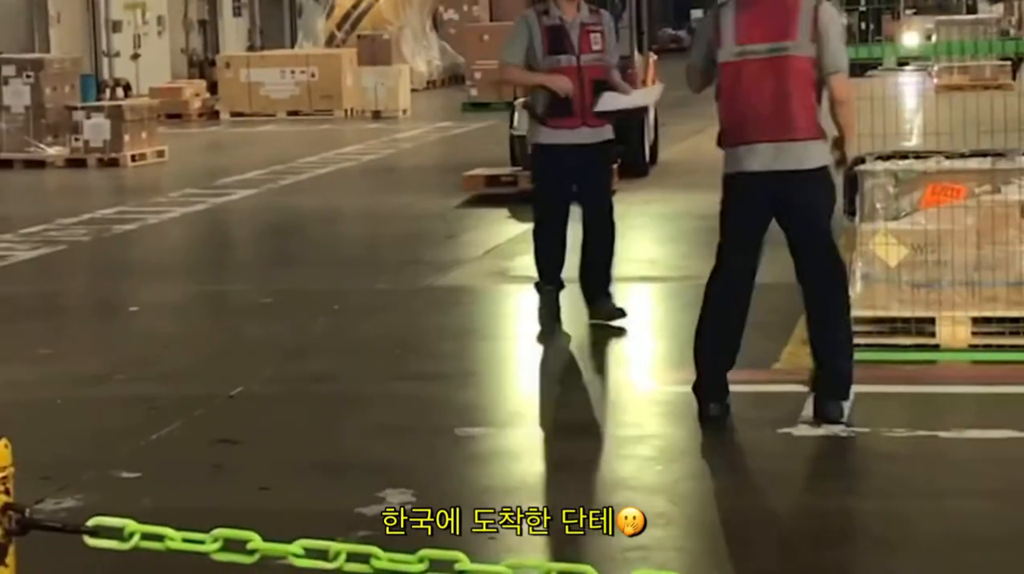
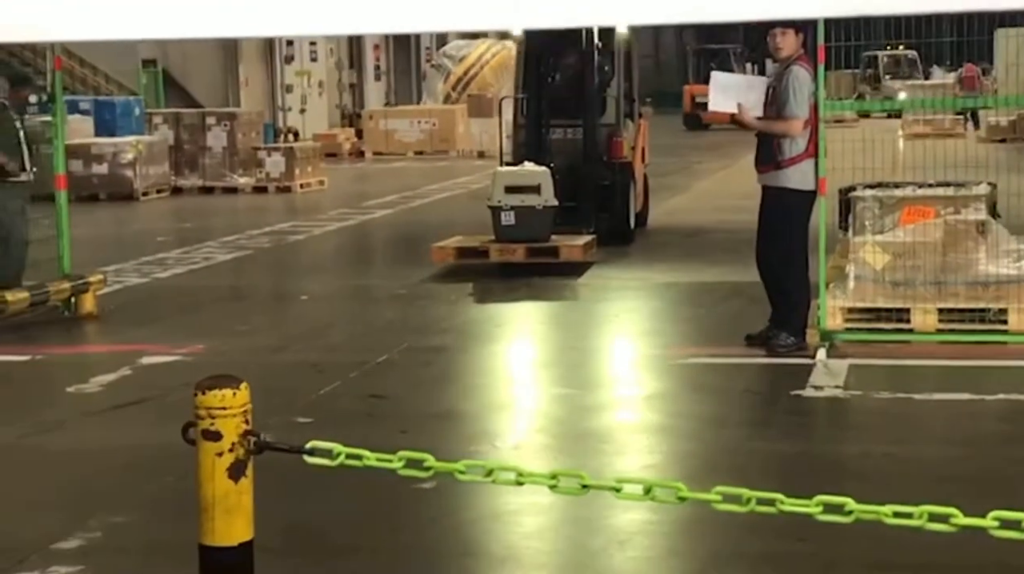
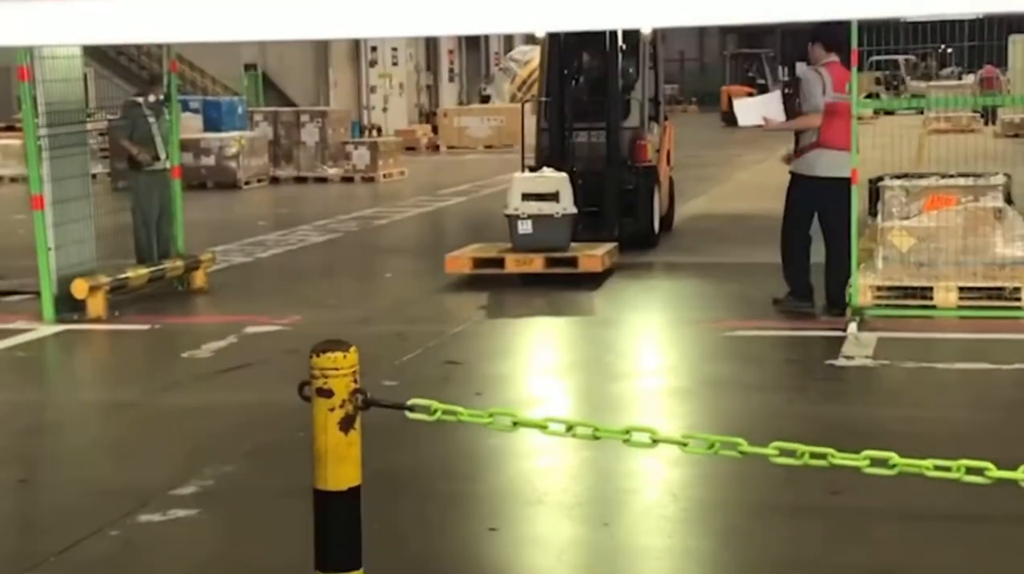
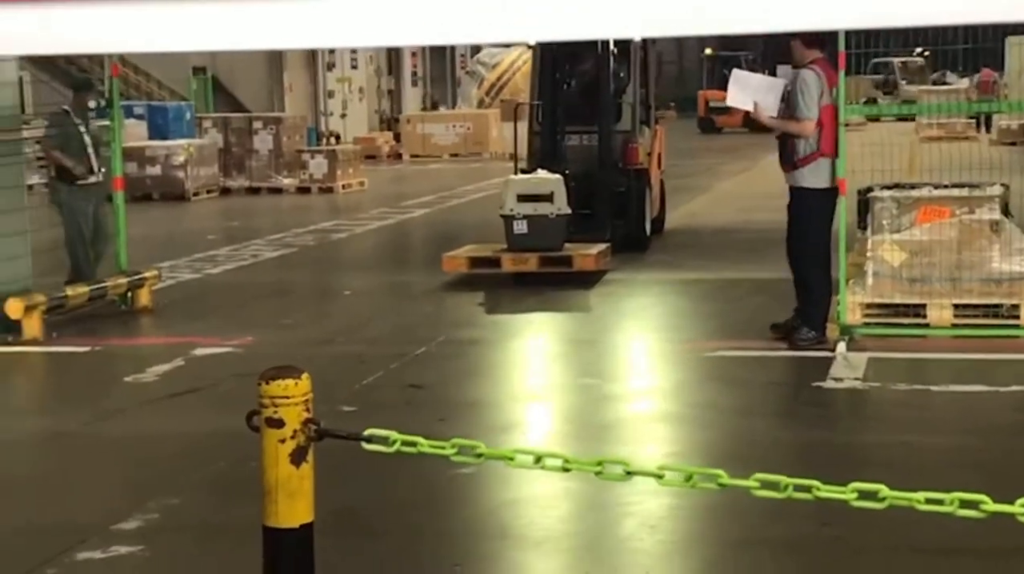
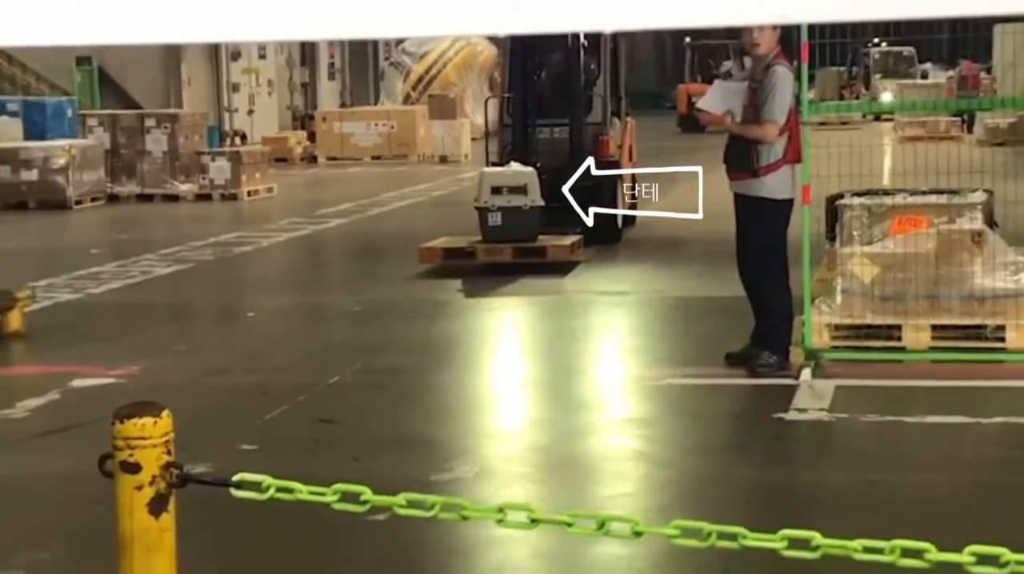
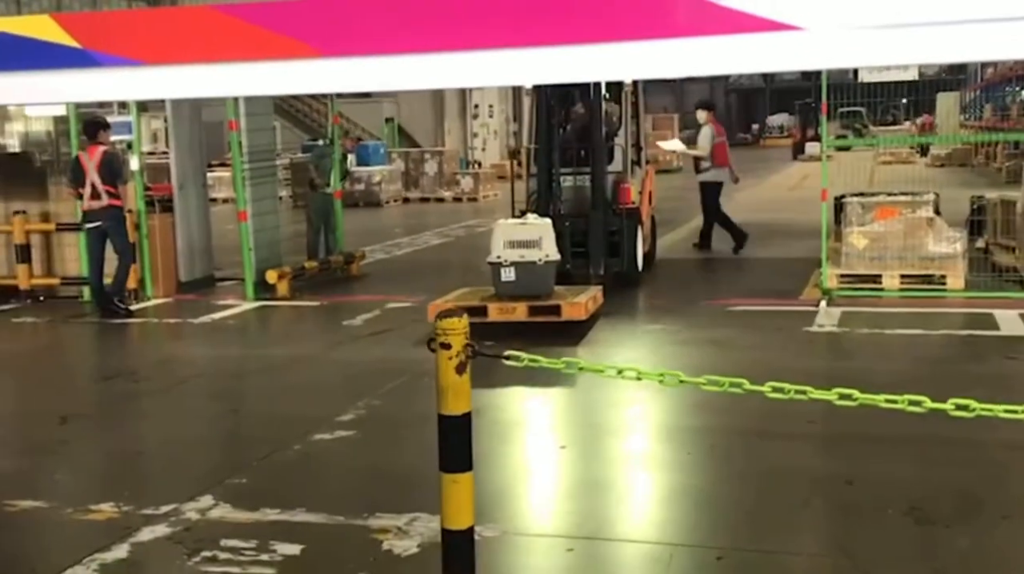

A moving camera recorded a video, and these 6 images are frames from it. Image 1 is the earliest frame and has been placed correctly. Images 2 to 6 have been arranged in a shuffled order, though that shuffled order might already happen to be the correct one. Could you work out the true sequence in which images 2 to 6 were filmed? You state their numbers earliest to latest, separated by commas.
5, 2, 4, 3, 6
